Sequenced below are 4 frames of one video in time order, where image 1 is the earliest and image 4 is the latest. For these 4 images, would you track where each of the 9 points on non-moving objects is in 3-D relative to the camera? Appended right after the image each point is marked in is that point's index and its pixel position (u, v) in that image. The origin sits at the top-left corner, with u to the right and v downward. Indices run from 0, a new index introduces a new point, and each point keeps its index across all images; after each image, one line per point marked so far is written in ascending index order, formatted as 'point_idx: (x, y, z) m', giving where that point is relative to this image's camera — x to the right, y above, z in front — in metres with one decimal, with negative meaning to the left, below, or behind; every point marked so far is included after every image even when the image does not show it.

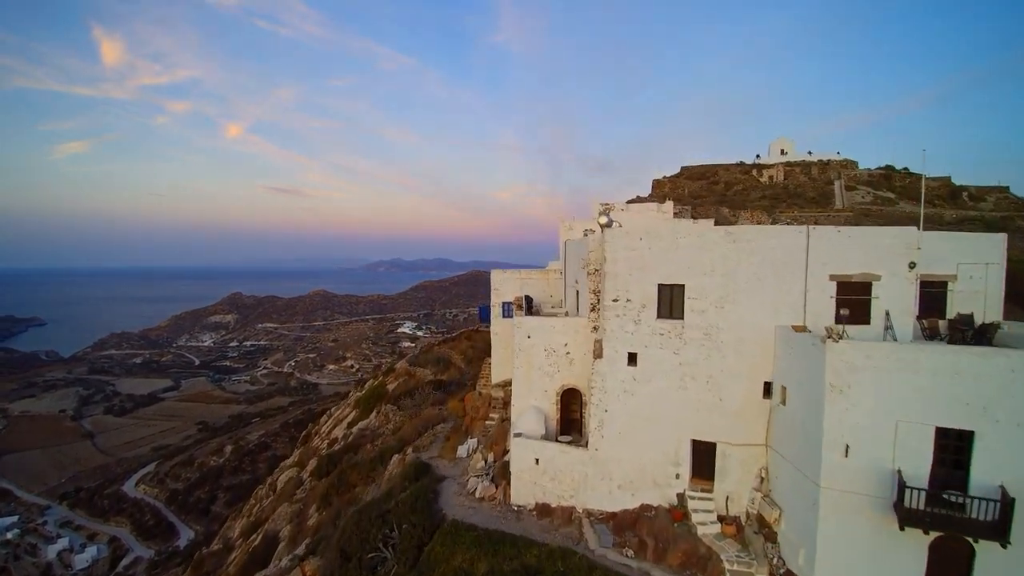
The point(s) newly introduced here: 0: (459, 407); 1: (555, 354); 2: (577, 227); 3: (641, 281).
0: (-2.1, -4.7, +20.1) m
1: (+1.0, -1.5, +11.4) m
2: (+2.5, +2.4, +19.4) m
3: (+2.4, +0.1, +9.6) m
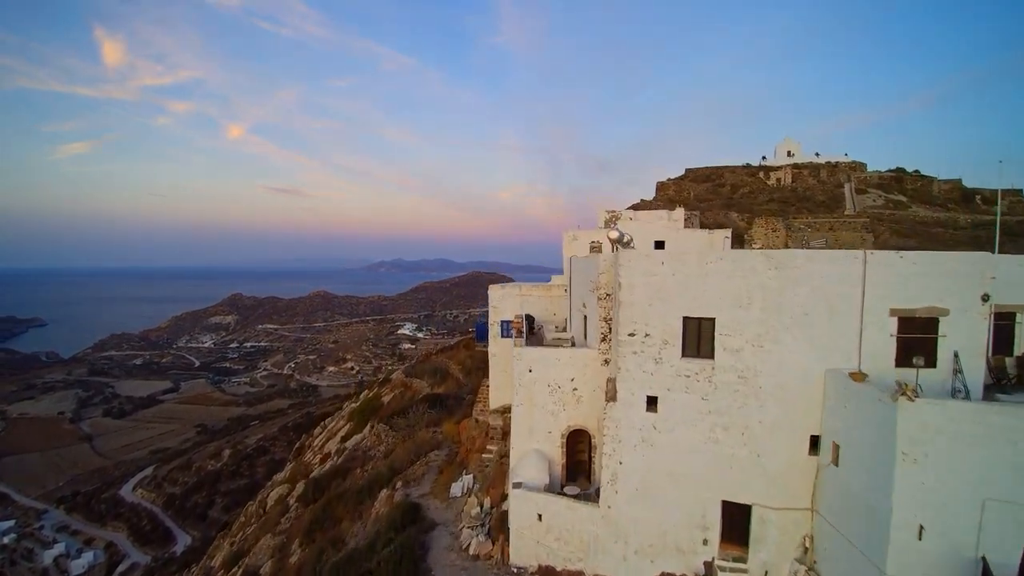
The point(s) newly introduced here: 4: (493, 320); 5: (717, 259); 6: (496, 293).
0: (-2.1, -5.2, +18.7) m
1: (+0.9, -2.0, +10.0) m
2: (+2.5, +1.8, +17.9) m
3: (+2.4, -0.4, +8.2) m
4: (-0.6, -1.0, +15.6) m
5: (+3.1, +0.4, +7.8) m
6: (-0.5, -0.1, +15.5) m
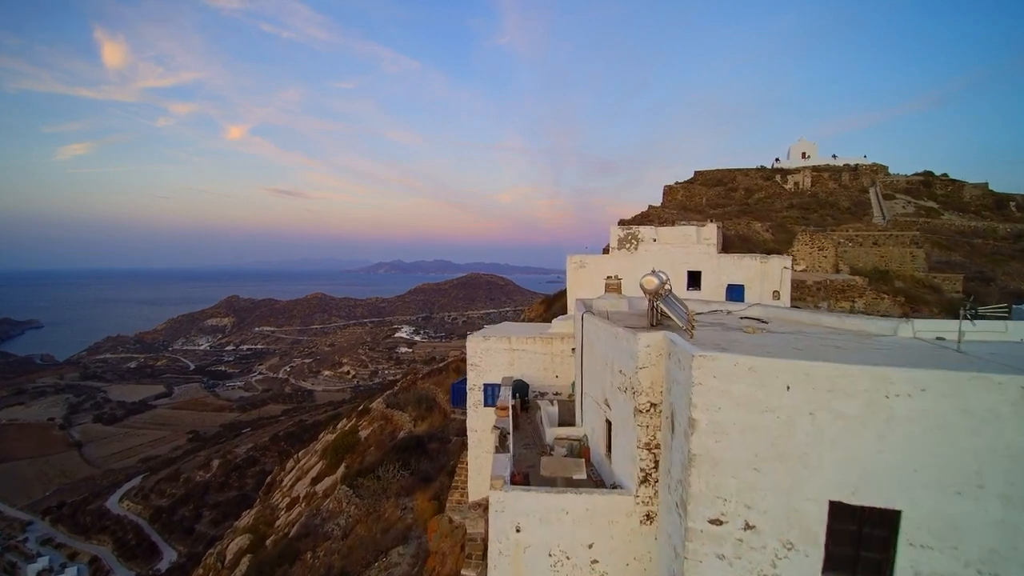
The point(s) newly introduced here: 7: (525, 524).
0: (-2.4, -6.4, +14.5) m
1: (+0.7, -3.2, +5.9) m
2: (+2.2, +0.6, +13.8) m
3: (+2.1, -1.6, +4.0) m
4: (-0.9, -2.2, +11.5) m
5: (+2.8, -0.7, +3.6) m
6: (-0.8, -1.3, +11.4) m
7: (+0.2, -2.7, +5.9) m
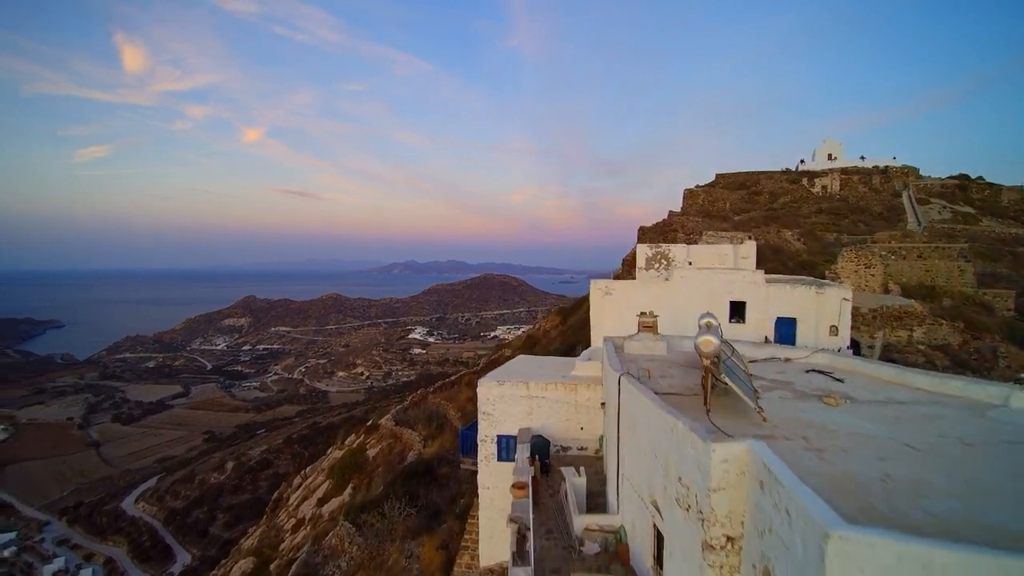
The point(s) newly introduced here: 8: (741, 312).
0: (-2.0, -7.1, +13.1) m
1: (+0.9, -3.9, +4.4) m
2: (+2.6, -0.1, +12.3) m
3: (+2.3, -2.3, +2.5) m
4: (-0.5, -2.9, +10.0) m
5: (+3.0, -1.5, +2.1) m
6: (-0.4, -2.0, +9.9) m
7: (+0.4, -3.4, +4.4) m
8: (+5.2, -0.5, +11.5) m
